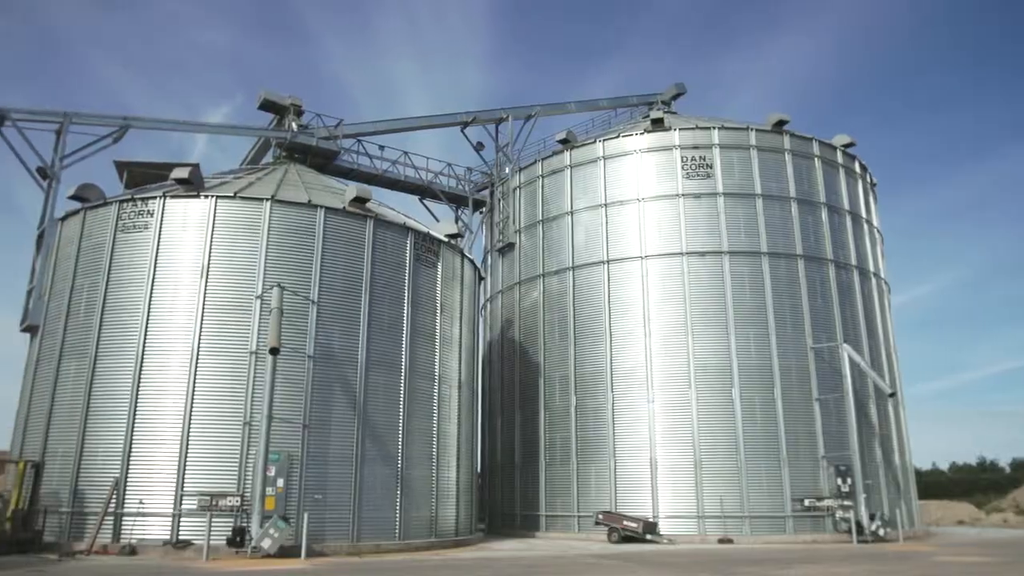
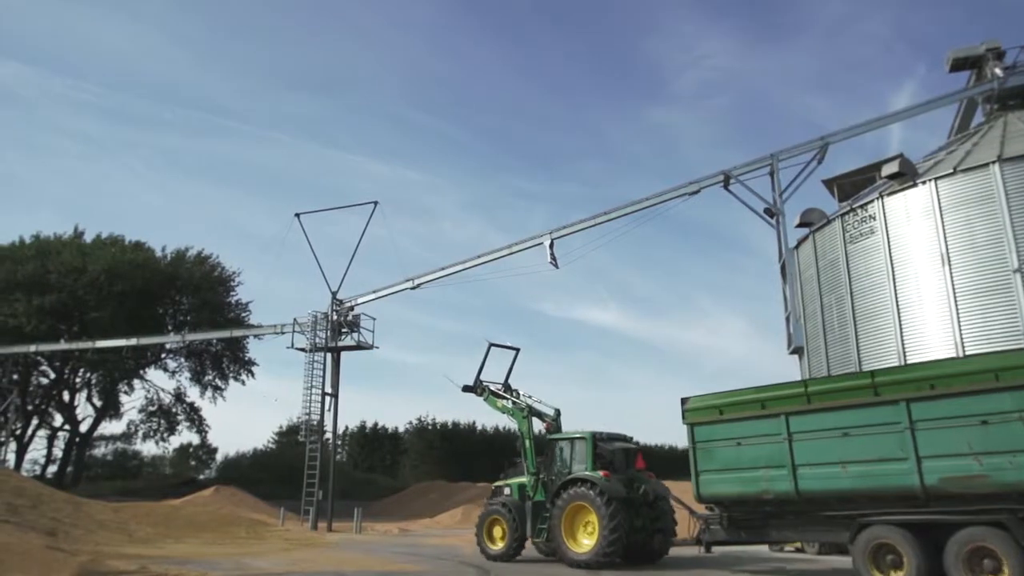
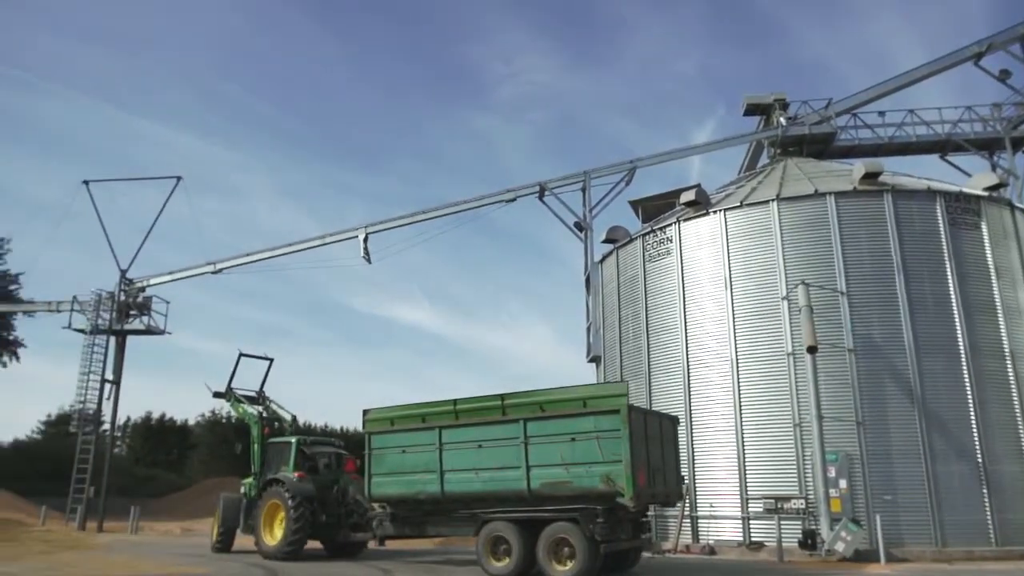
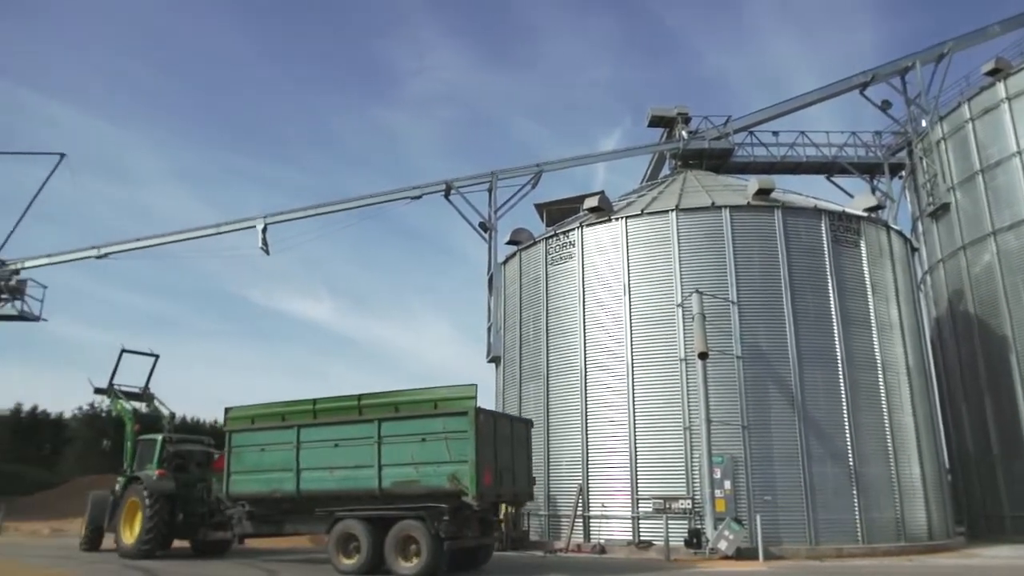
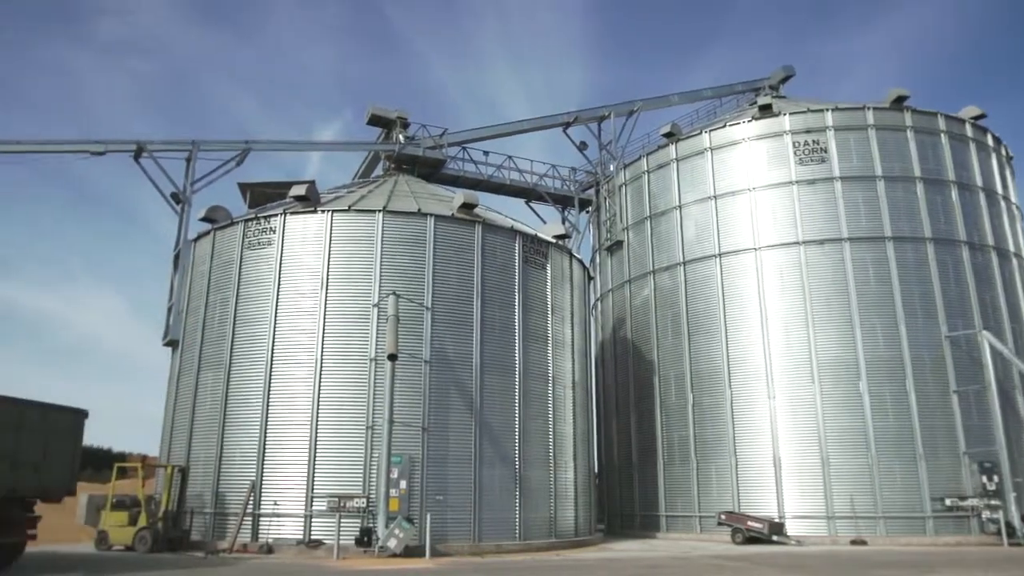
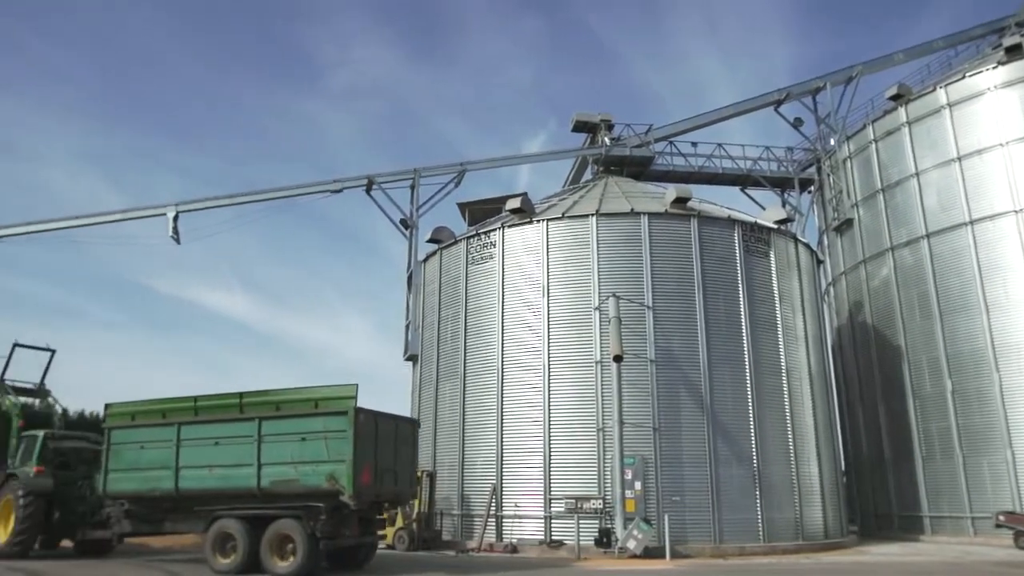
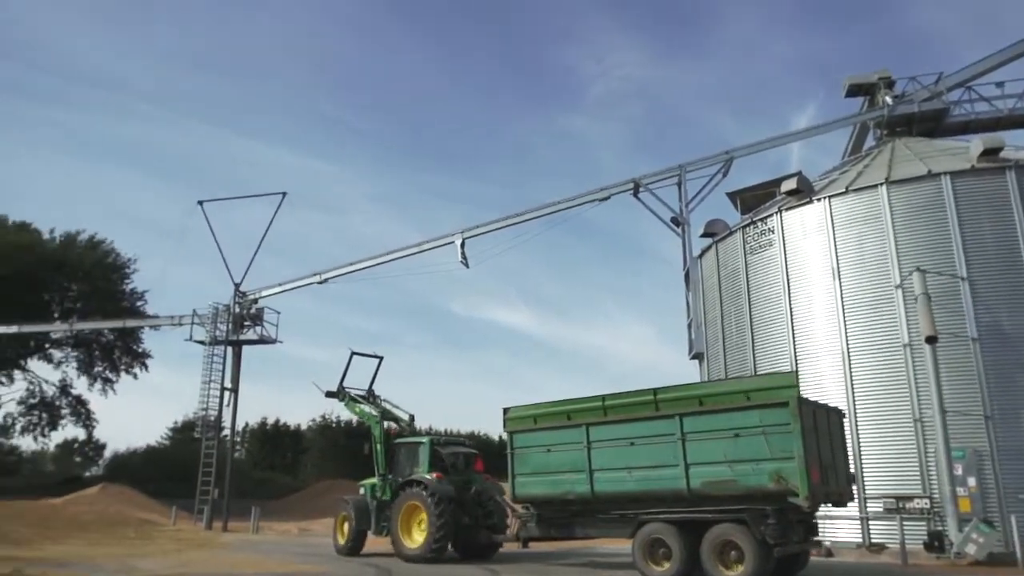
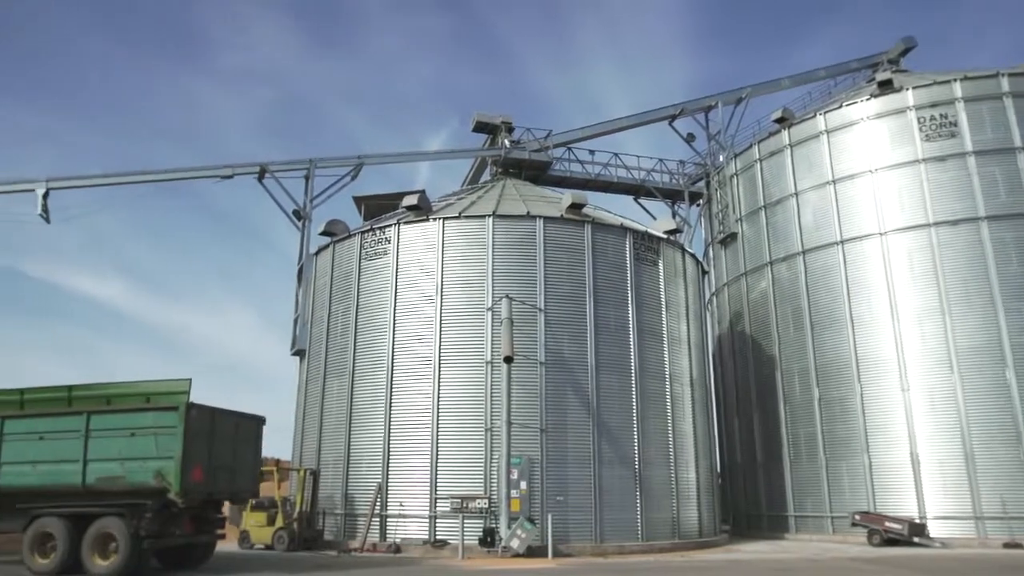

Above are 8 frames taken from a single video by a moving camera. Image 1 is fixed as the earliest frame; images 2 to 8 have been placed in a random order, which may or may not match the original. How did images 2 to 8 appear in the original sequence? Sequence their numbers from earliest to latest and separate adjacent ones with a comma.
5, 8, 6, 4, 3, 7, 2
